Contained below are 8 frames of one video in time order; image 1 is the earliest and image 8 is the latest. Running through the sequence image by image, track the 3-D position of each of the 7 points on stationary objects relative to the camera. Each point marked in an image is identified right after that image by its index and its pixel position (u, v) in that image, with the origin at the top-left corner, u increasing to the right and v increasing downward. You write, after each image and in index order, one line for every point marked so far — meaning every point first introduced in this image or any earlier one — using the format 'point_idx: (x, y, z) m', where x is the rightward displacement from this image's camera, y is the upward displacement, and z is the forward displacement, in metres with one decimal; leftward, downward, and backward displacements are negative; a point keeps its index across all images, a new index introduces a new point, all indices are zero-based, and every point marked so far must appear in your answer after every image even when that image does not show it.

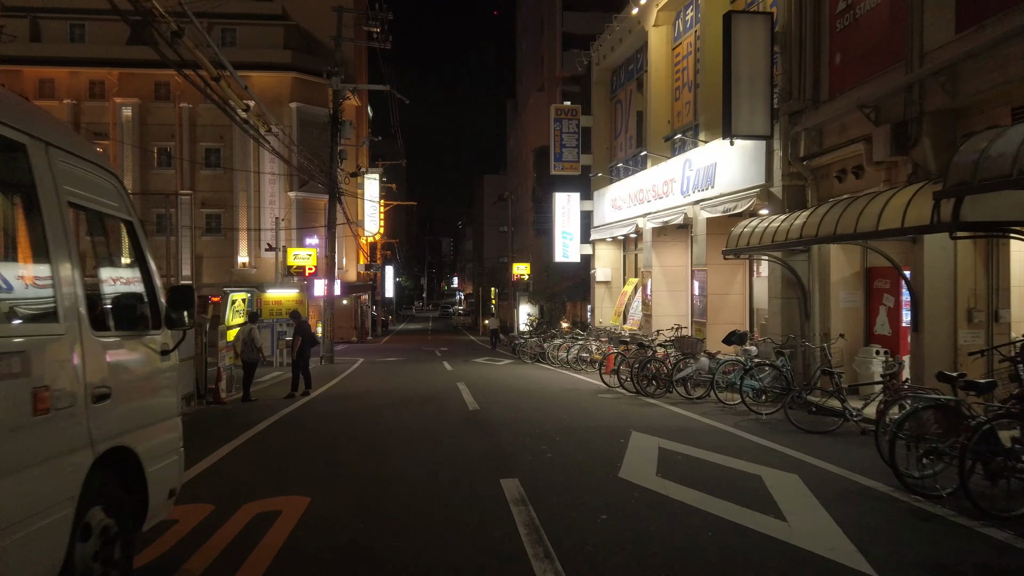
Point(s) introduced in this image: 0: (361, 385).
0: (-3.2, -2.1, +16.3) m
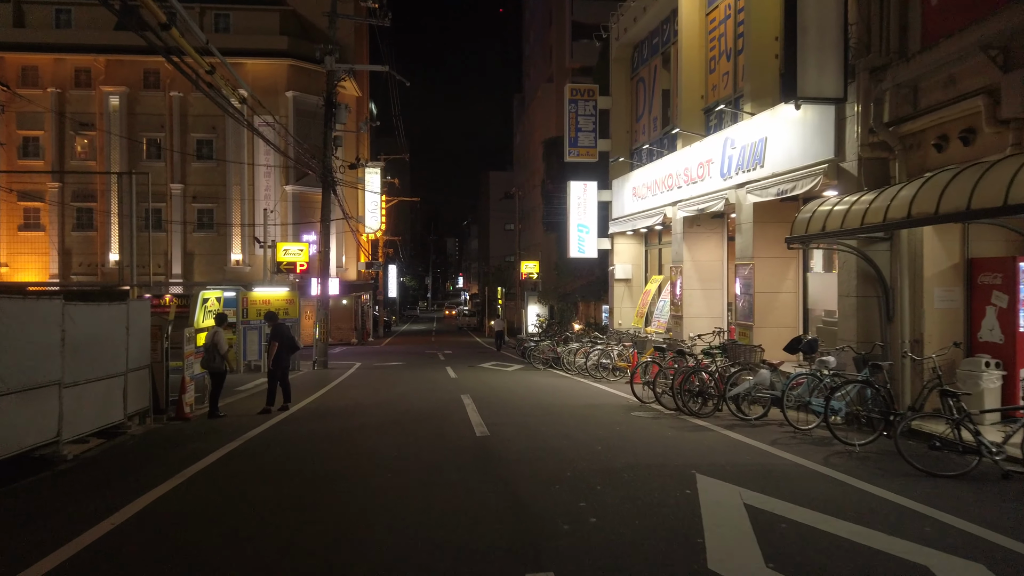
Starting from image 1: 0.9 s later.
0: (-3.0, -2.1, +14.1) m
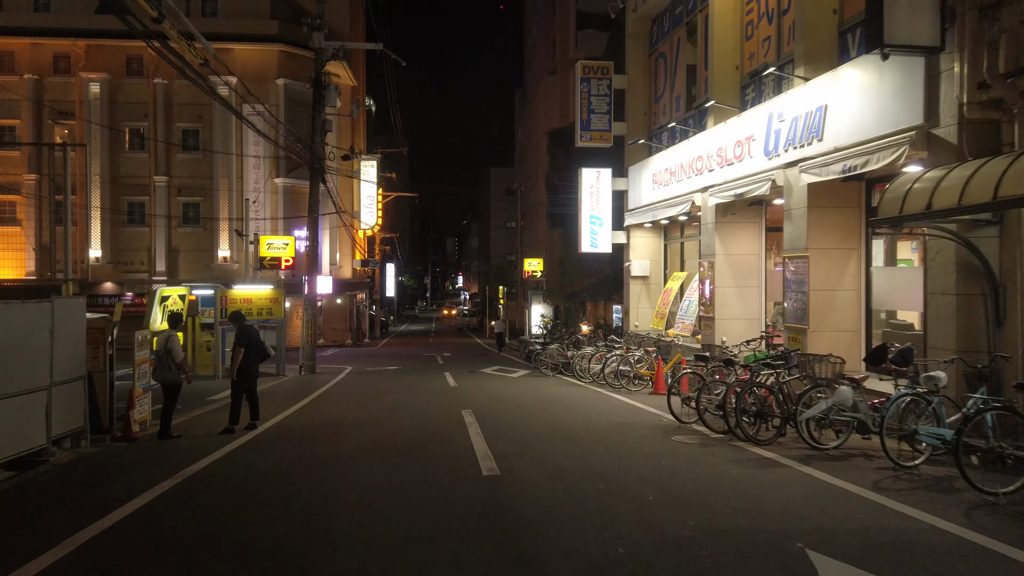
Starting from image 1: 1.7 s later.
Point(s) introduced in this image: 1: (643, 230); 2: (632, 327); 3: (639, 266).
0: (-2.9, -2.0, +12.1) m
1: (+3.4, +1.5, +19.6) m
2: (+3.0, -1.0, +19.6) m
3: (+3.3, +0.6, +19.4) m
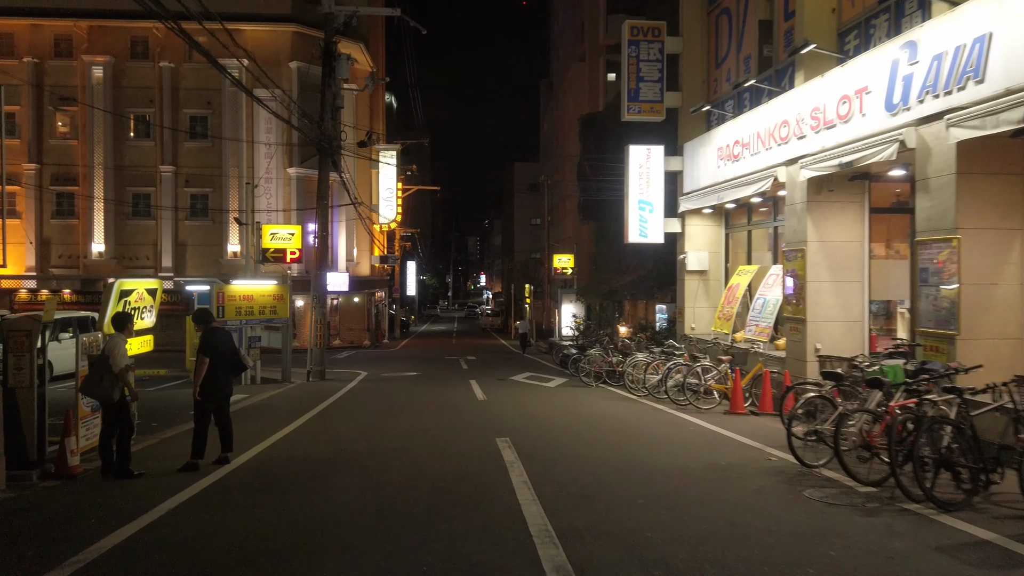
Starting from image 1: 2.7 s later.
0: (-2.3, -1.9, +9.5) m
1: (+4.2, +1.6, +16.9) m
2: (+3.9, -0.9, +16.9) m
3: (+4.1, +0.6, +16.7) m
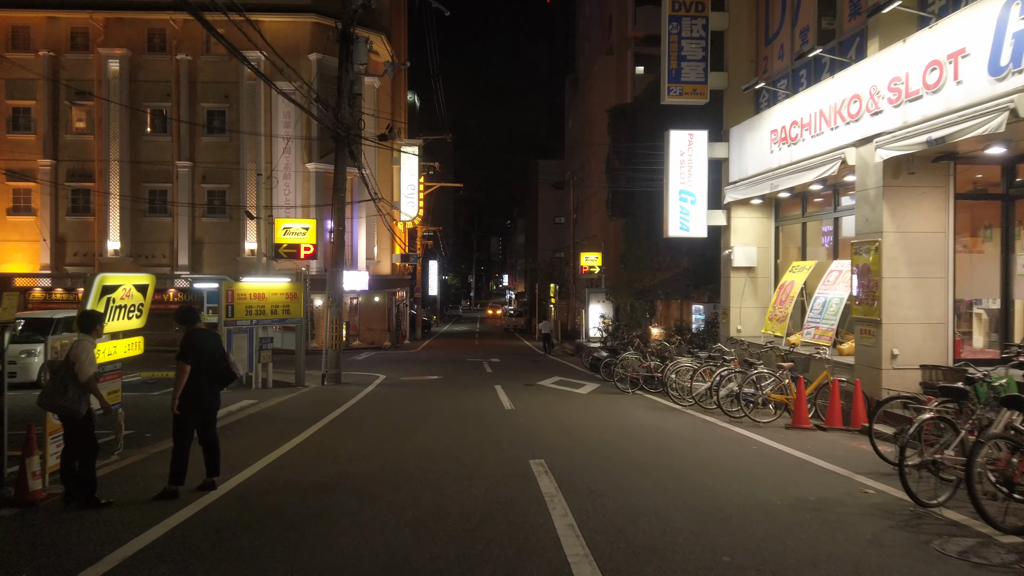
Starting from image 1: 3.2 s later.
0: (-1.9, -1.8, +8.2) m
1: (+4.8, +1.6, +15.4) m
2: (+4.5, -0.9, +15.4) m
3: (+4.7, +0.7, +15.2) m
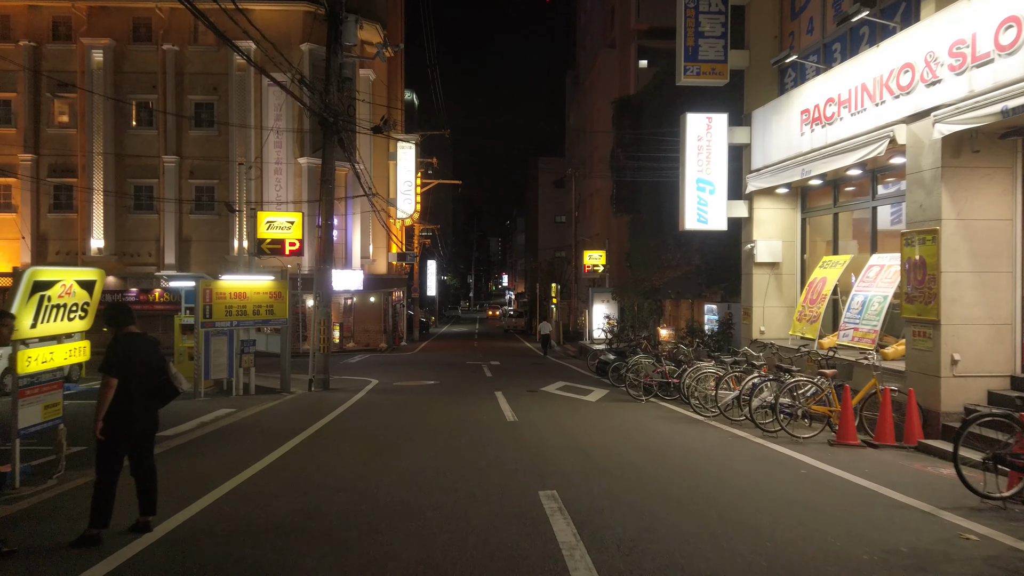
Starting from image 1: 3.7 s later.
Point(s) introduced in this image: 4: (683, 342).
0: (-1.8, -1.8, +6.9) m
1: (+4.9, +1.7, +14.1) m
2: (+4.5, -0.9, +14.1) m
3: (+4.7, +0.7, +13.9) m
4: (+4.3, -1.3, +19.1) m
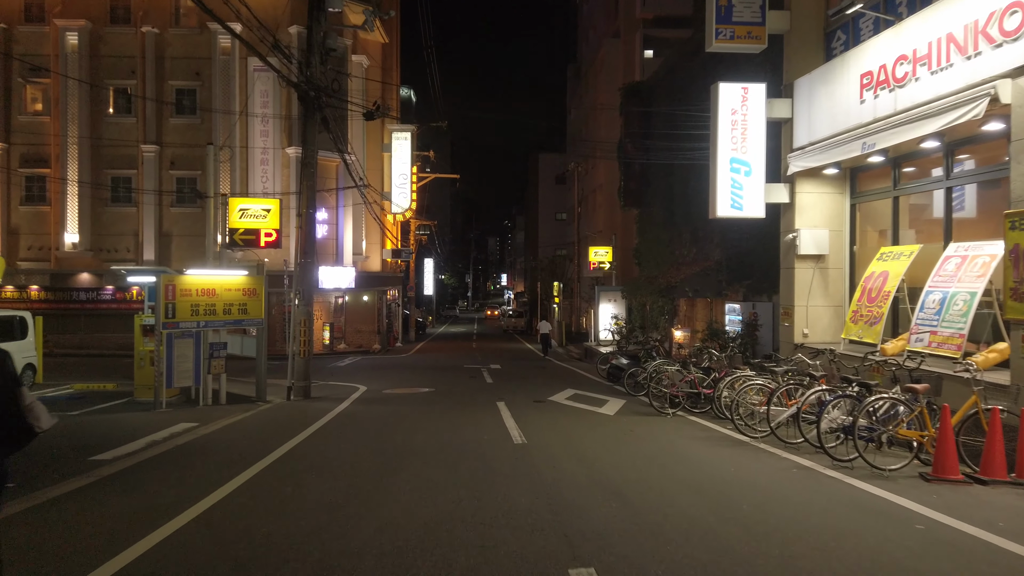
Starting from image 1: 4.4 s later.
0: (-1.7, -1.7, +5.0) m
1: (+4.9, +1.7, +12.3) m
2: (+4.6, -0.8, +12.3) m
3: (+4.8, +0.8, +12.1) m
4: (+4.3, -1.2, +17.3) m
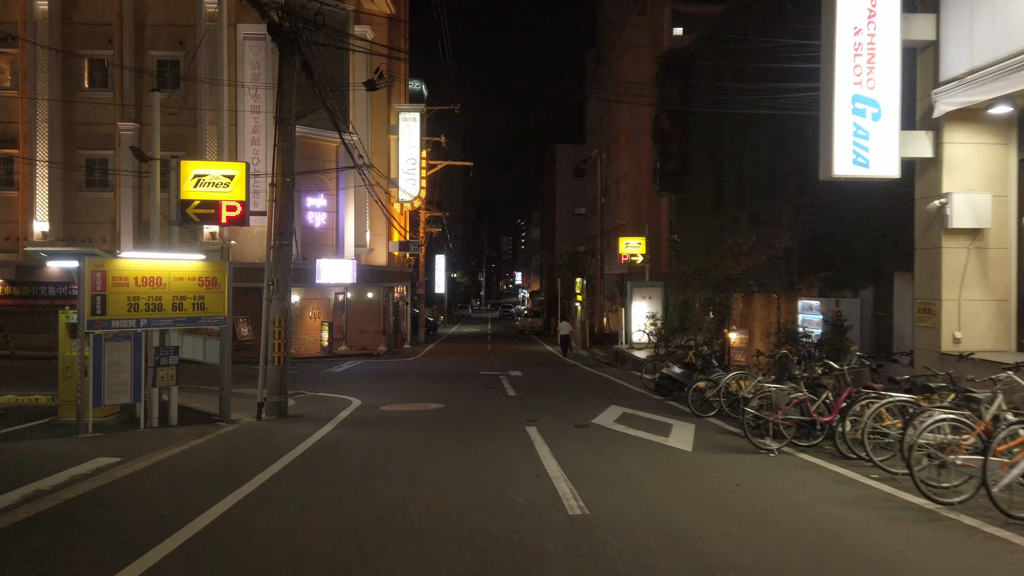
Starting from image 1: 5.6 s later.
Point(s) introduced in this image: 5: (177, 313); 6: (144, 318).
0: (-1.4, -1.6, +1.7) m
1: (+5.4, +1.9, +8.8) m
2: (+5.0, -0.7, +8.9) m
3: (+5.2, +0.9, +8.7) m
4: (+4.9, -1.1, +13.9) m
5: (-5.0, -0.4, +11.4) m
6: (-5.3, -0.4, +10.9) m
